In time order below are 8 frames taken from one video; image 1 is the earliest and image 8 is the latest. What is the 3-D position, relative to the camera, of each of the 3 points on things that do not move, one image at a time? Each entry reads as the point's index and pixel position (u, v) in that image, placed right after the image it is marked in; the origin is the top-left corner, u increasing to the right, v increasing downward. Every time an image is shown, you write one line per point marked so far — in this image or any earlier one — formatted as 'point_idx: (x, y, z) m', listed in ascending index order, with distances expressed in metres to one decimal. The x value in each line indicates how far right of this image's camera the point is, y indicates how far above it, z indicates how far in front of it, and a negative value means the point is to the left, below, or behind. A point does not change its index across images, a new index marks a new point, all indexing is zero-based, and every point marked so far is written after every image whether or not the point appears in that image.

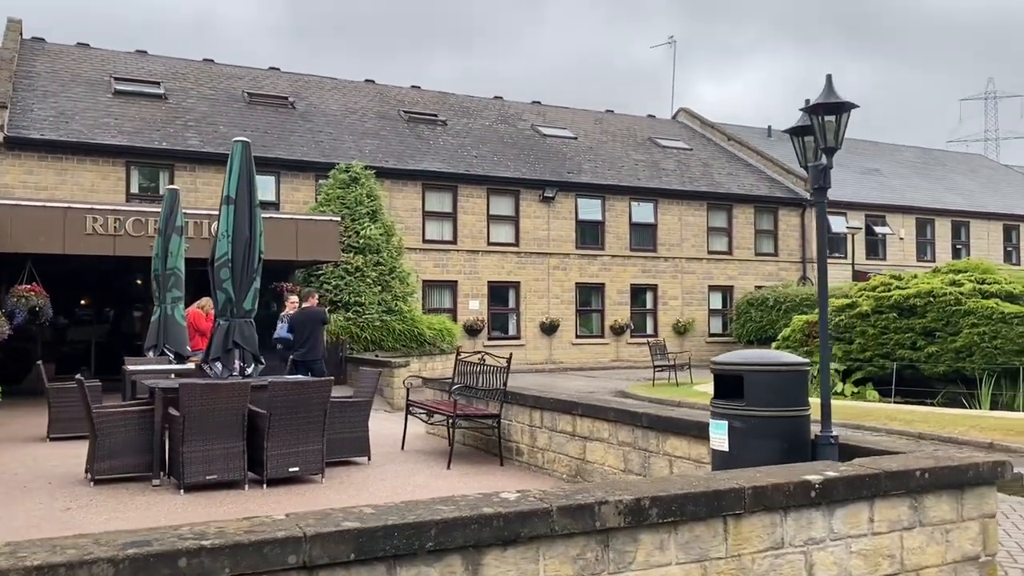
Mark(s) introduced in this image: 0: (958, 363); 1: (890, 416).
0: (+7.6, -1.3, +15.0) m
1: (+5.2, -1.8, +12.1) m
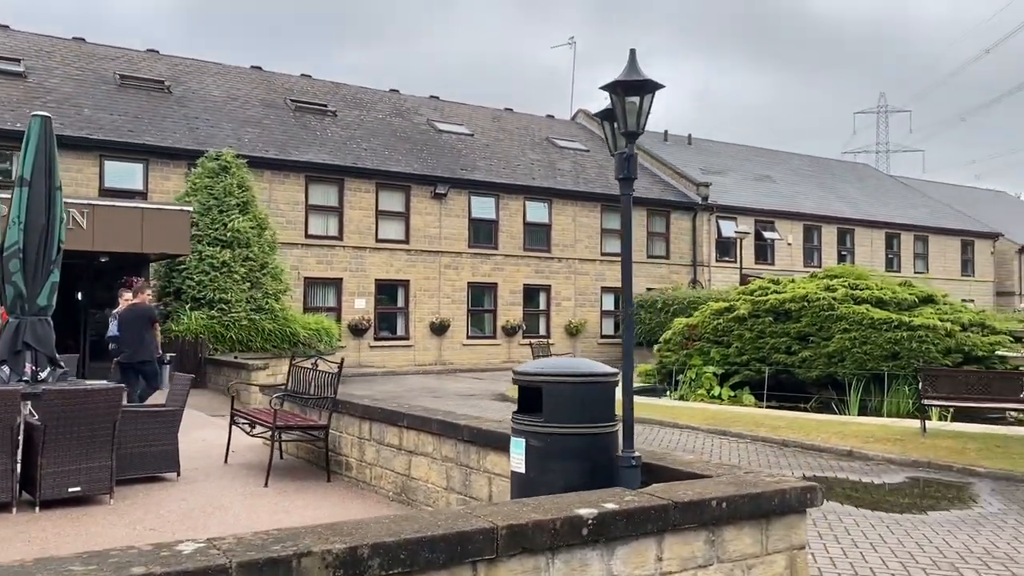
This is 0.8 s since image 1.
0: (+5.5, -1.4, +15.1) m
1: (+3.3, -1.8, +11.9) m
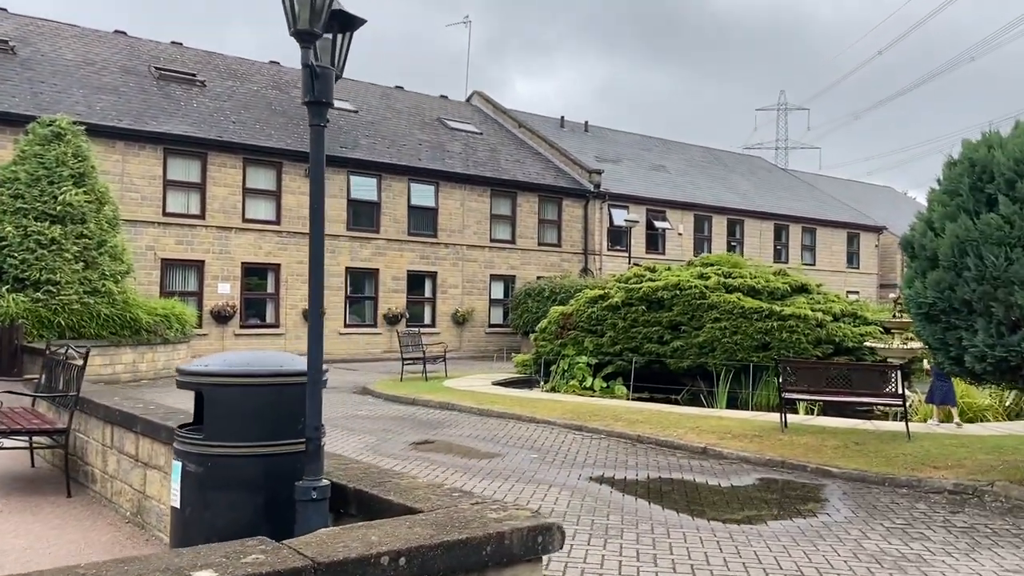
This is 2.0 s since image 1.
0: (+3.1, -1.2, +14.5) m
1: (+1.3, -1.6, +11.2) m
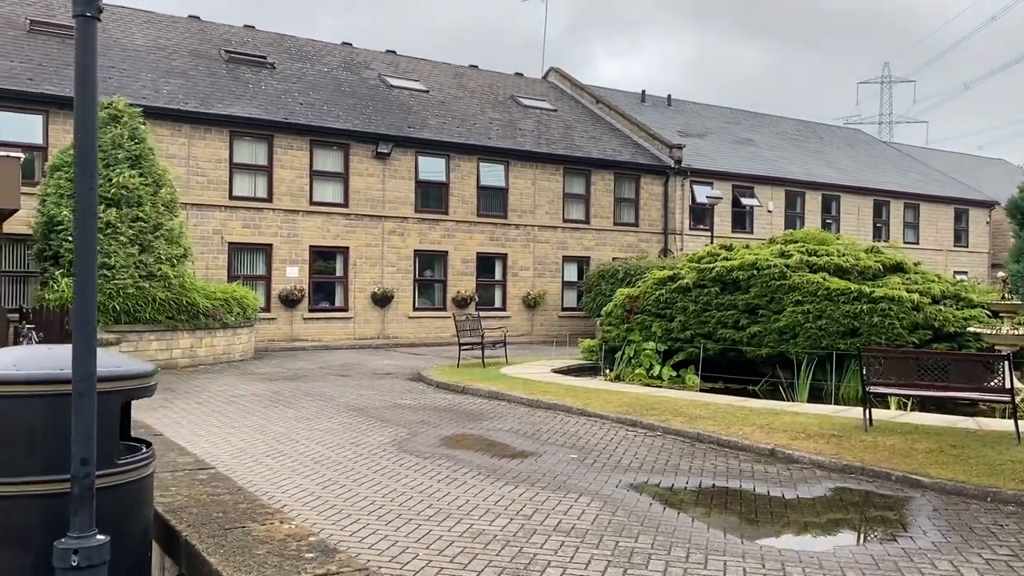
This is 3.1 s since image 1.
0: (+4.1, -0.9, +13.2) m
1: (+1.9, -1.4, +10.0) m
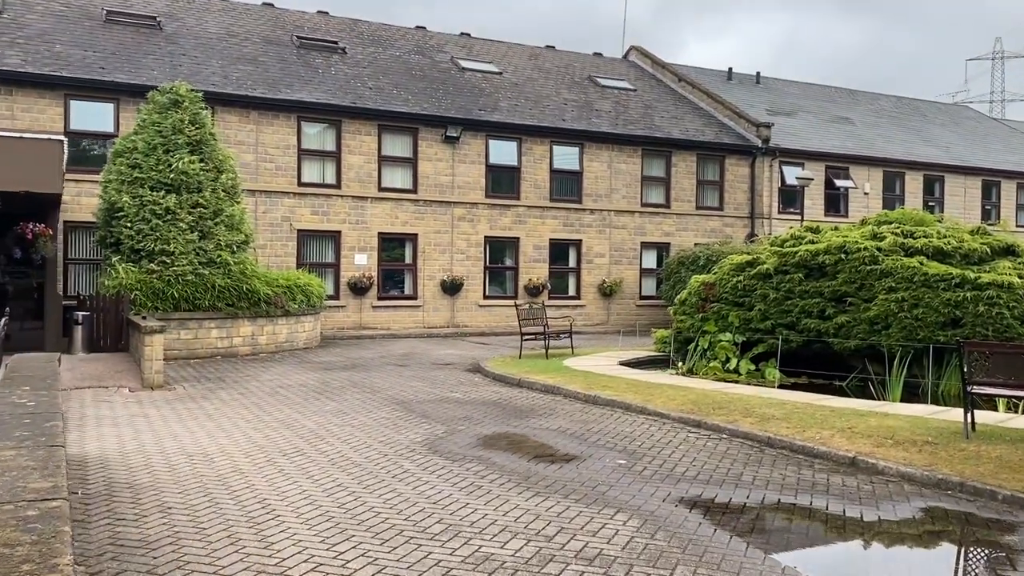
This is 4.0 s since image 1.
0: (+4.9, -0.7, +11.9) m
1: (+2.4, -1.2, +9.0) m
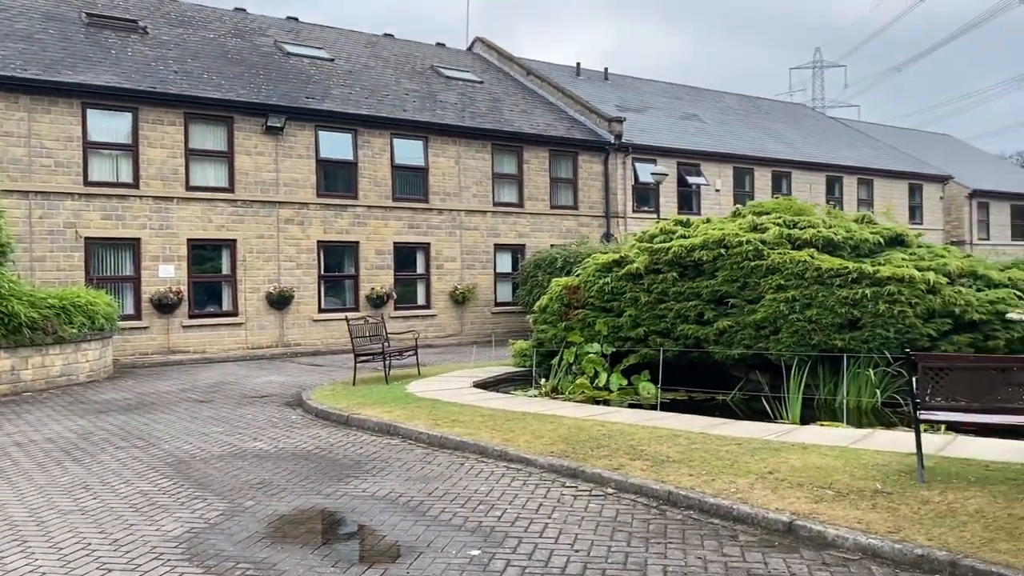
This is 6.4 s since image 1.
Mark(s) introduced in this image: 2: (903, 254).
0: (+2.9, -0.7, +10.3) m
1: (+1.0, -1.3, +7.0) m
2: (+4.8, +0.4, +10.7) m
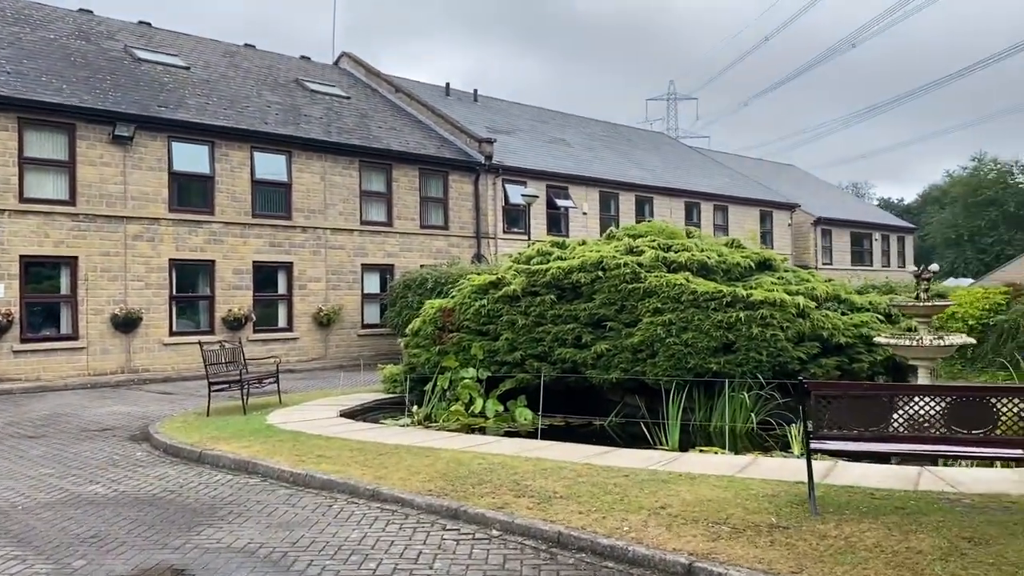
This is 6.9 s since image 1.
0: (+1.4, -0.9, +10.2) m
1: (0.0, -1.5, +6.6) m
2: (+3.3, +0.1, +10.9) m
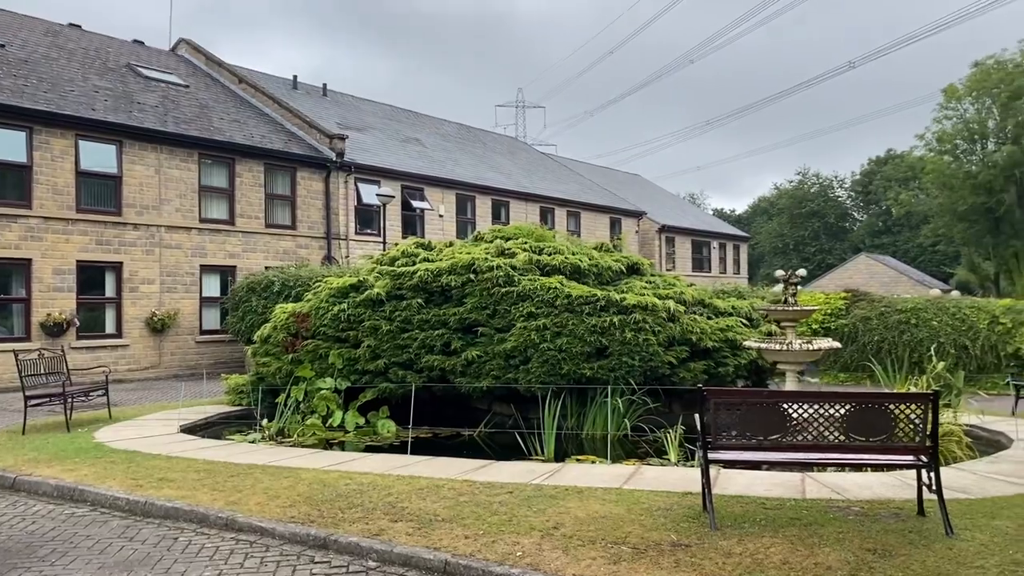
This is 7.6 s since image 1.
0: (-0.1, -1.0, +9.8) m
1: (-0.8, -1.5, +6.0) m
2: (+1.6, +0.1, +10.8) m
